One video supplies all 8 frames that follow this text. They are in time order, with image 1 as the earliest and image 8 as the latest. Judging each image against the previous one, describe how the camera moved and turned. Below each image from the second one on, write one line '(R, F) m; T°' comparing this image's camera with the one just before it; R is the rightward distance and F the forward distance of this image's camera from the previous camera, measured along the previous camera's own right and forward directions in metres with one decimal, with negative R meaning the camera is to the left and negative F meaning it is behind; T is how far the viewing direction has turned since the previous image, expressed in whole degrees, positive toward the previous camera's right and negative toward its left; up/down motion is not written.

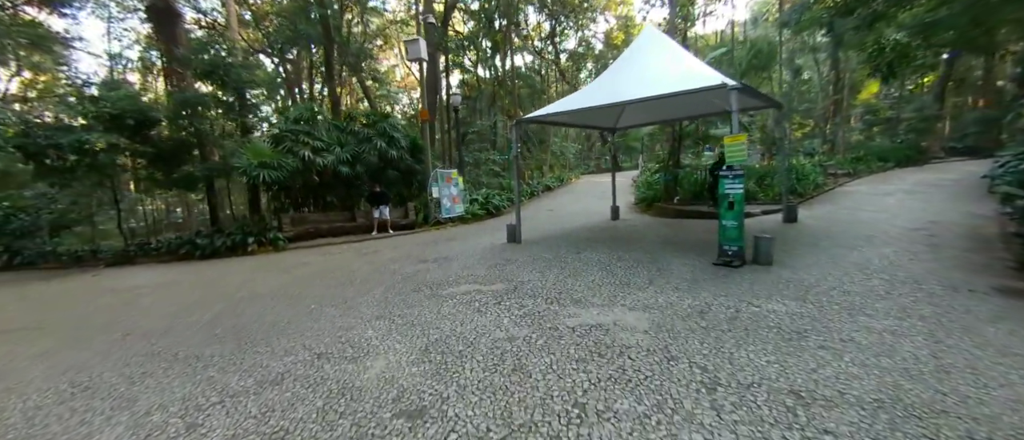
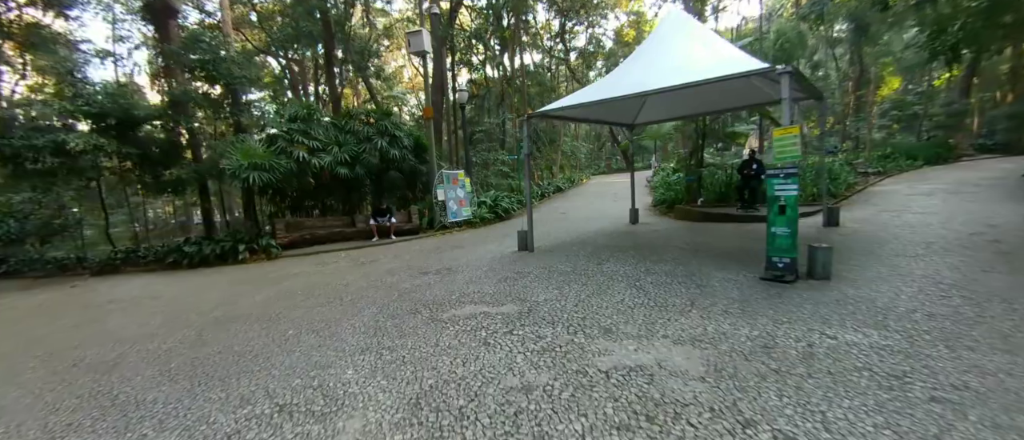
(0.0, +0.7) m; -2°
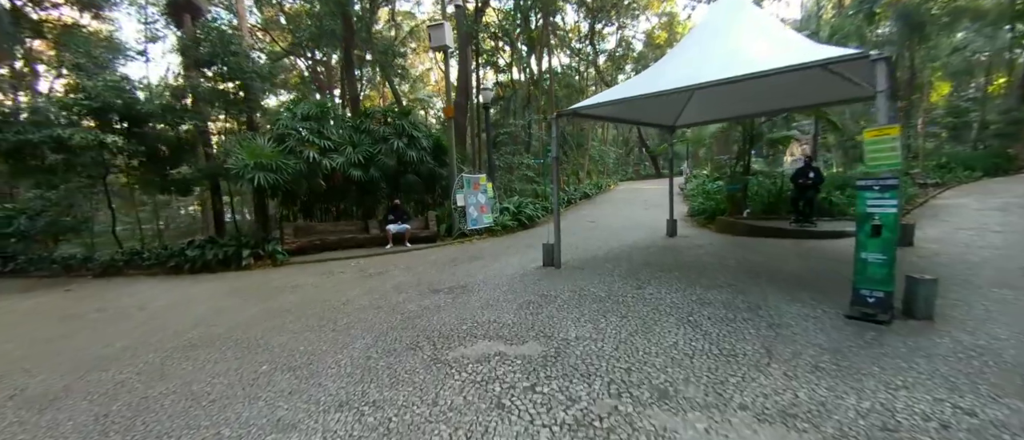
(0.0, +0.7) m; -3°
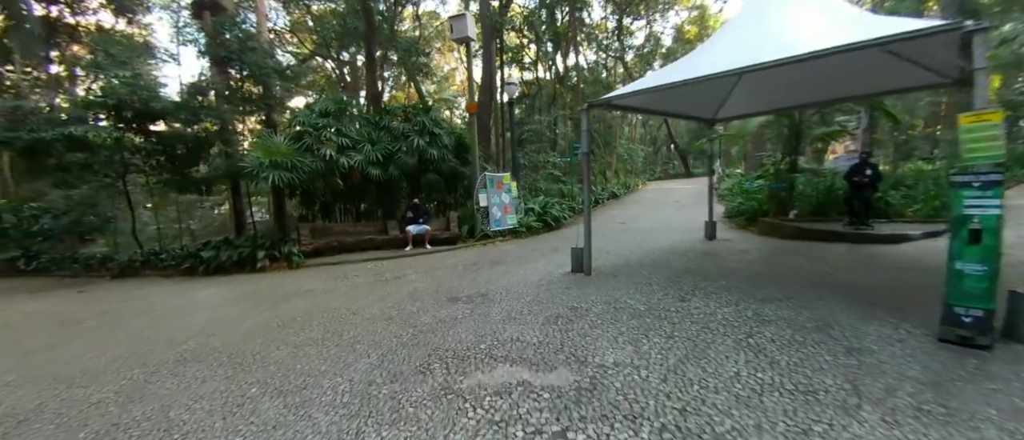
(0.0, +0.5) m; -4°
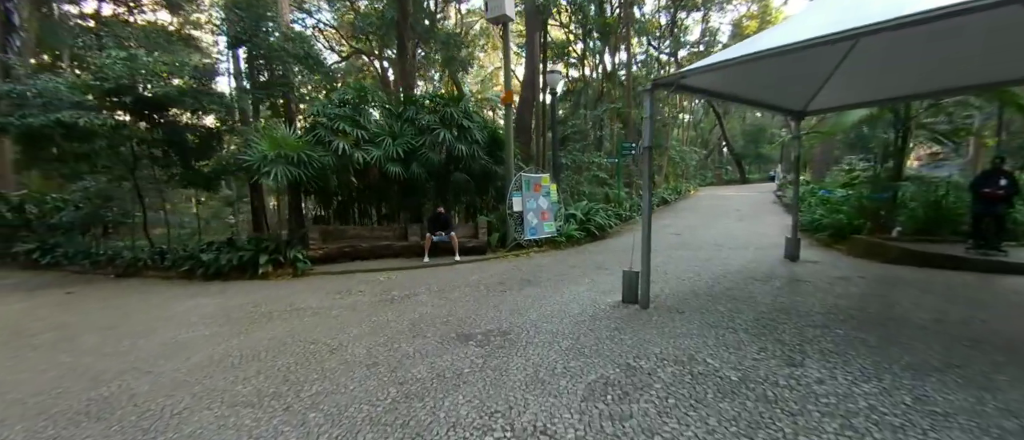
(+0.1, +1.1) m; -6°
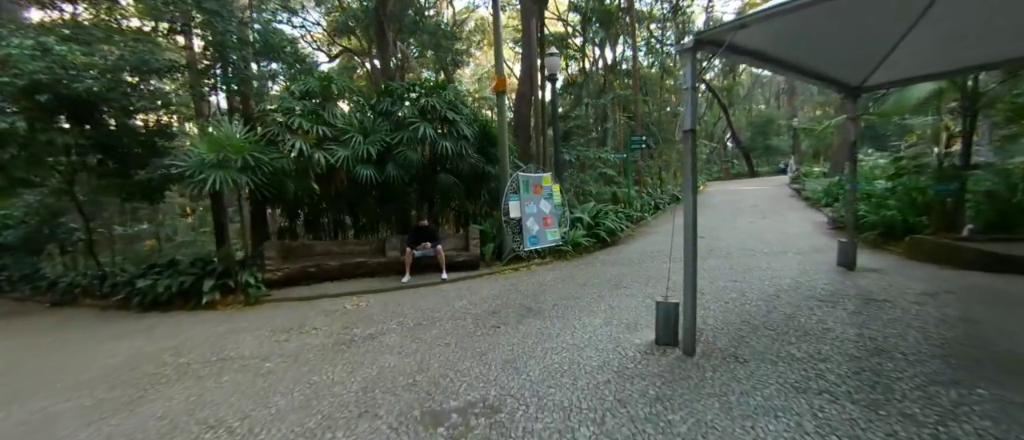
(+0.1, +1.0) m; 0°
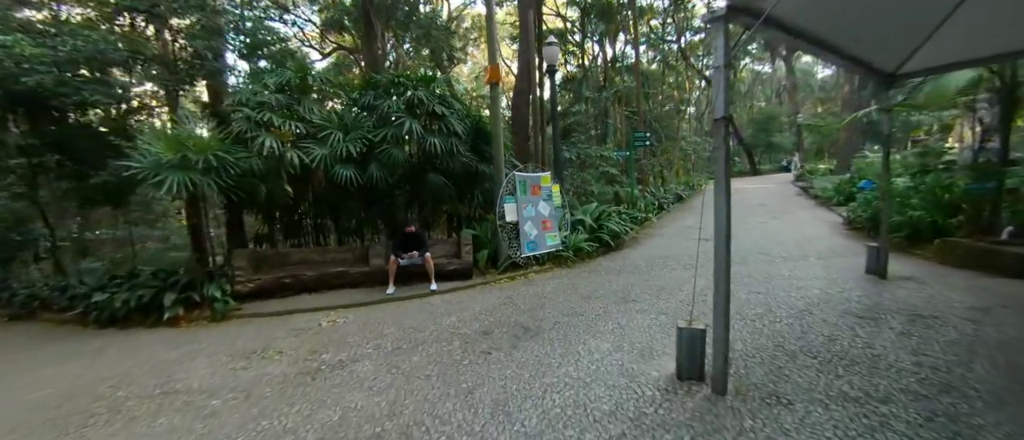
(+0.1, +0.5) m; 0°
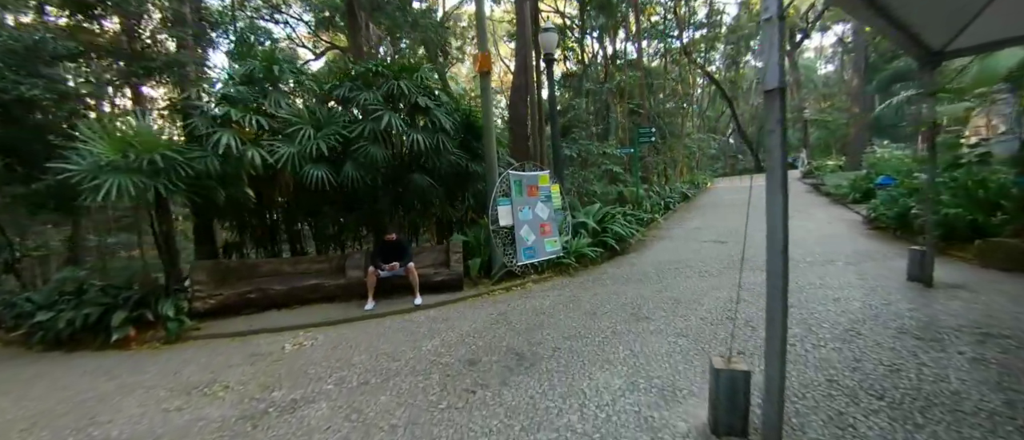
(+0.1, +0.5) m; 0°
